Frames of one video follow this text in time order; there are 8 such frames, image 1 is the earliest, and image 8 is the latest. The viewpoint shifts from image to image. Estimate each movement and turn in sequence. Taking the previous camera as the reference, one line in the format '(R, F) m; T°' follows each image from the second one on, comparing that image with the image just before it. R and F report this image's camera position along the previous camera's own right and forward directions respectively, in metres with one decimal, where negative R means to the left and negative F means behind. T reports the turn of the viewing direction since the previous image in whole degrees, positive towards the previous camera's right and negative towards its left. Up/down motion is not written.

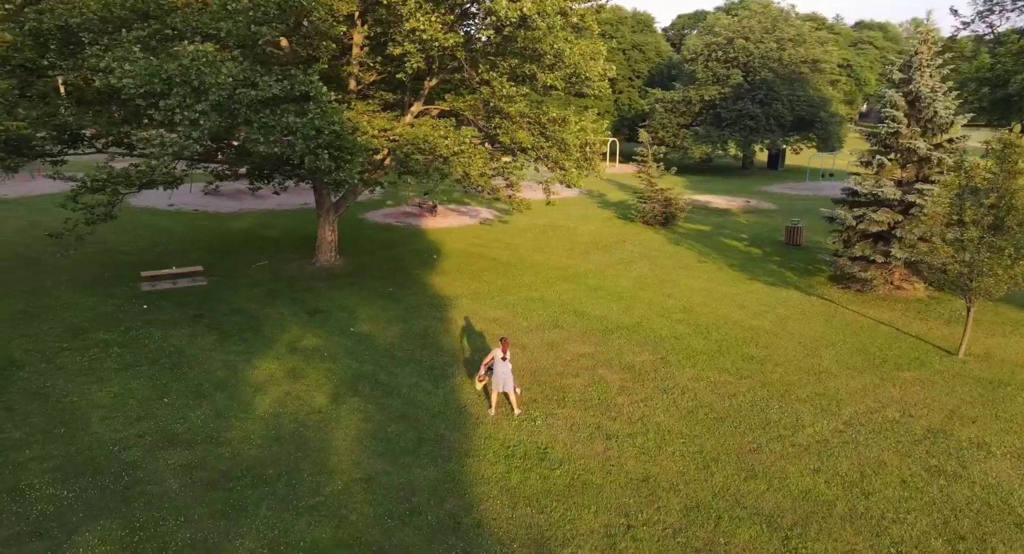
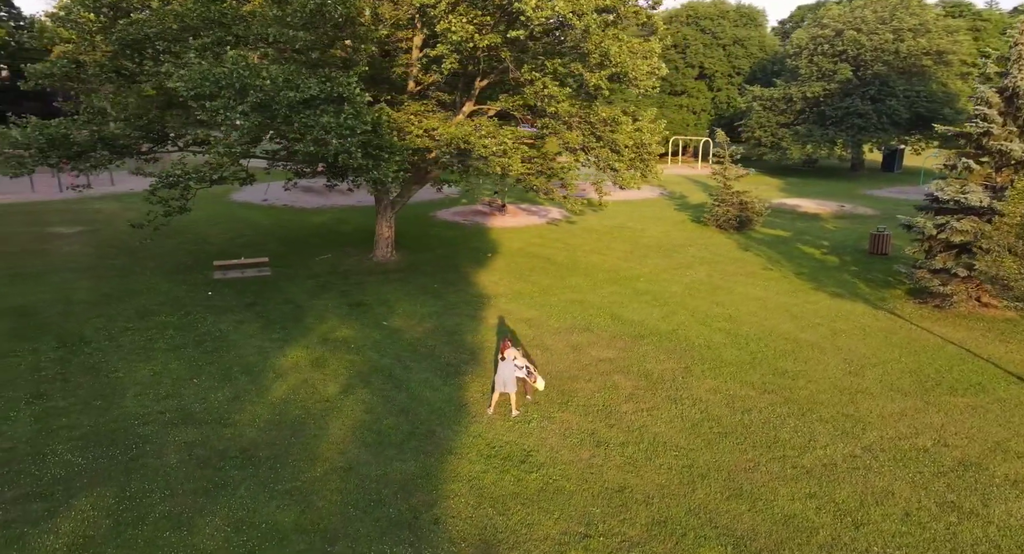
(+1.2, +0.1) m; -8°
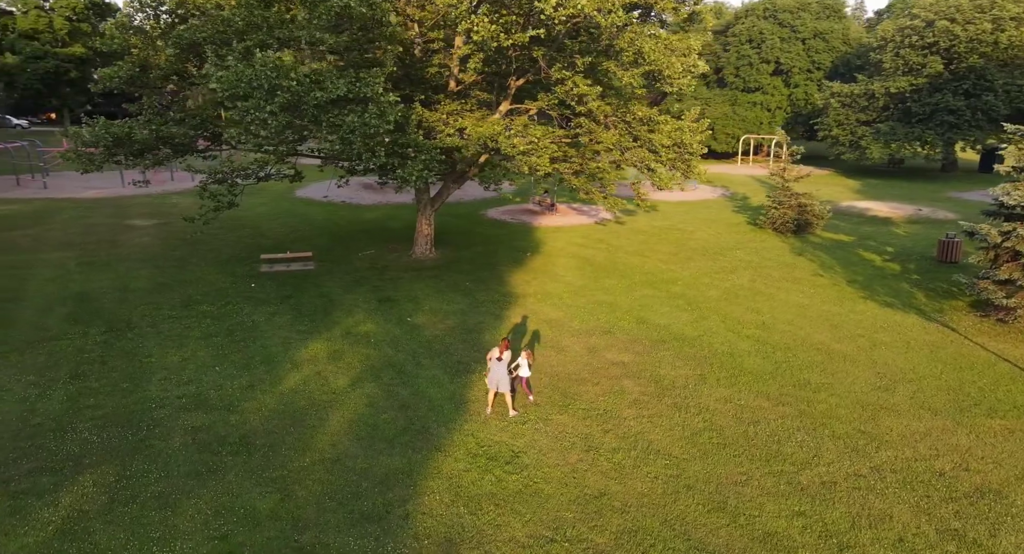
(+0.8, +0.1) m; -6°
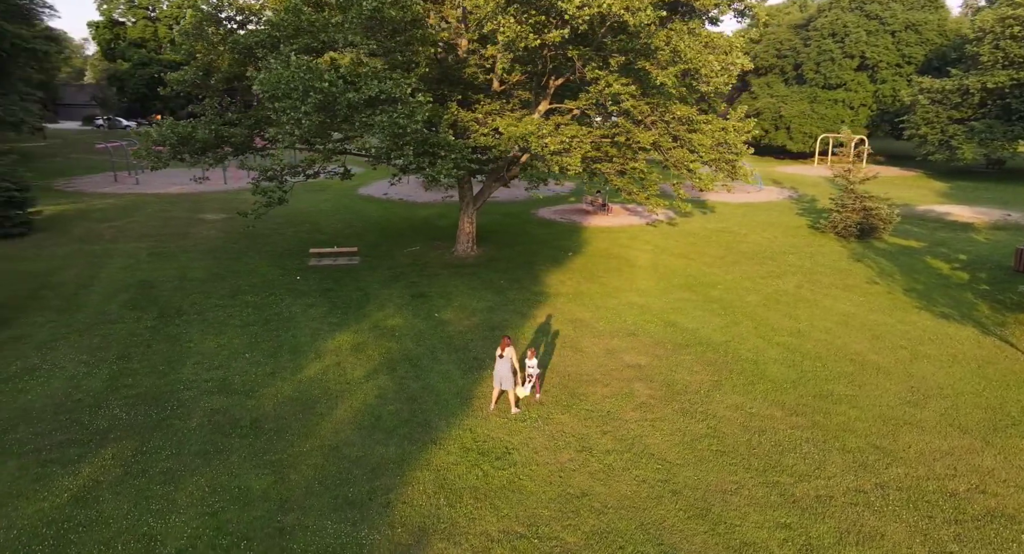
(+0.8, 0.0) m; -6°
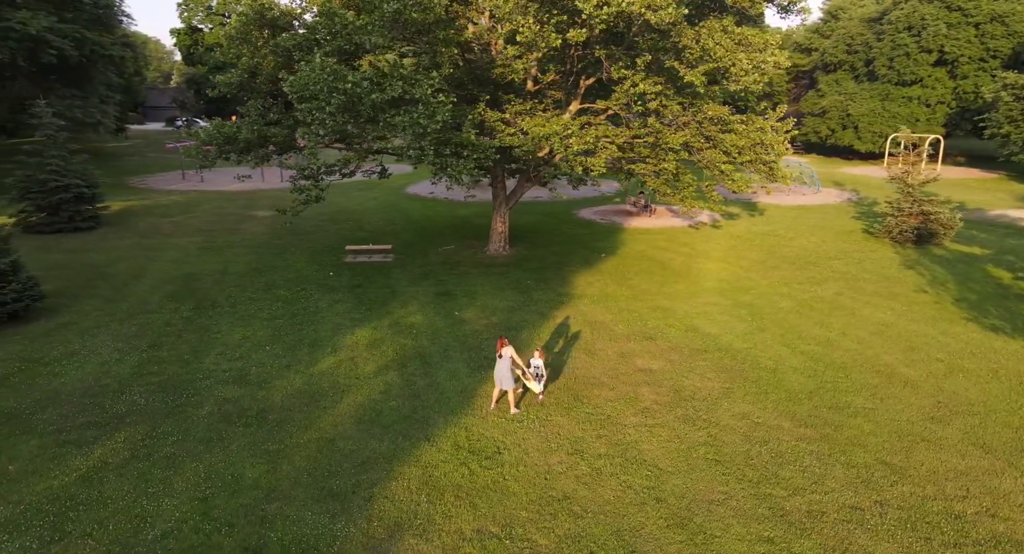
(+0.7, 0.0) m; -5°
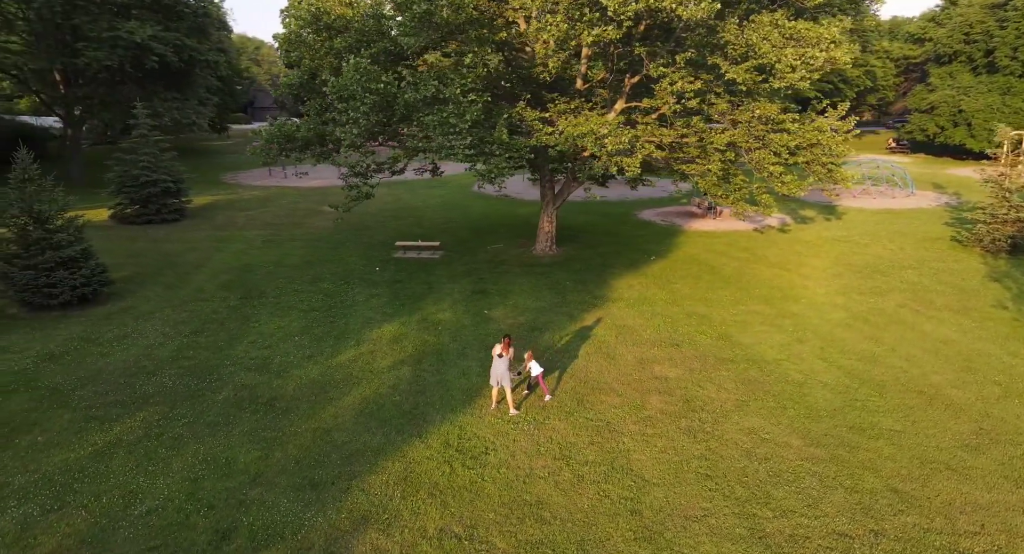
(+1.0, +0.1) m; -7°
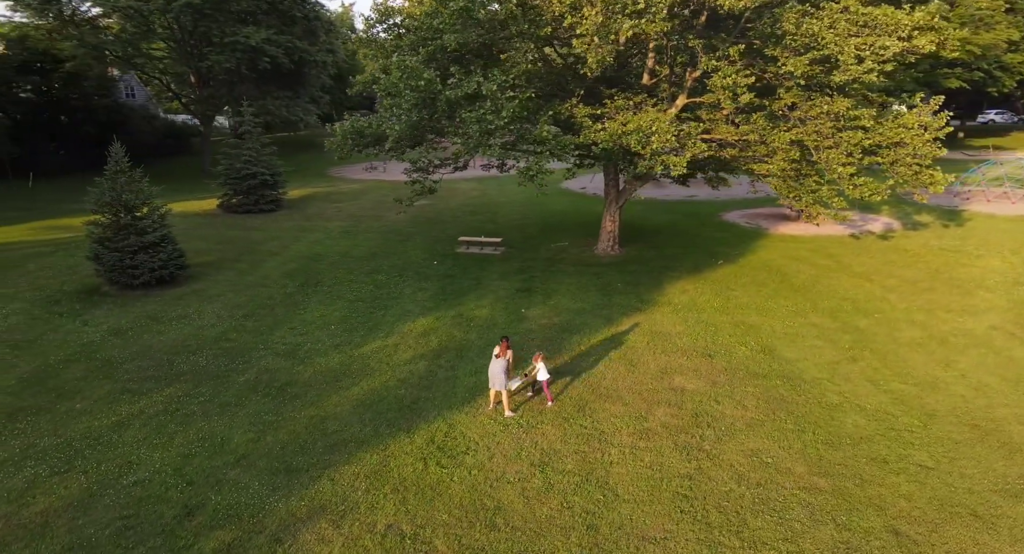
(+1.3, +0.2) m; -9°
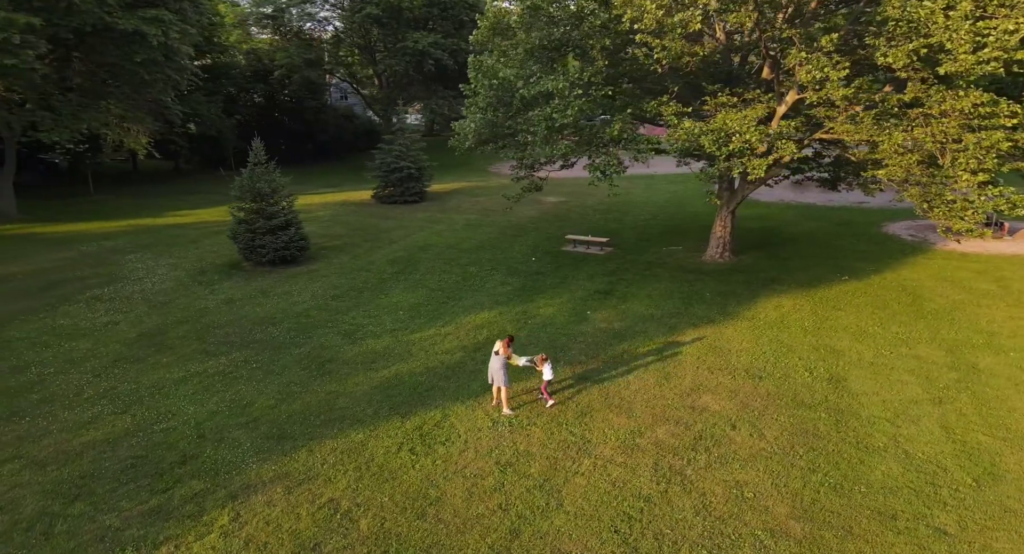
(+2.2, +0.2) m; -15°
